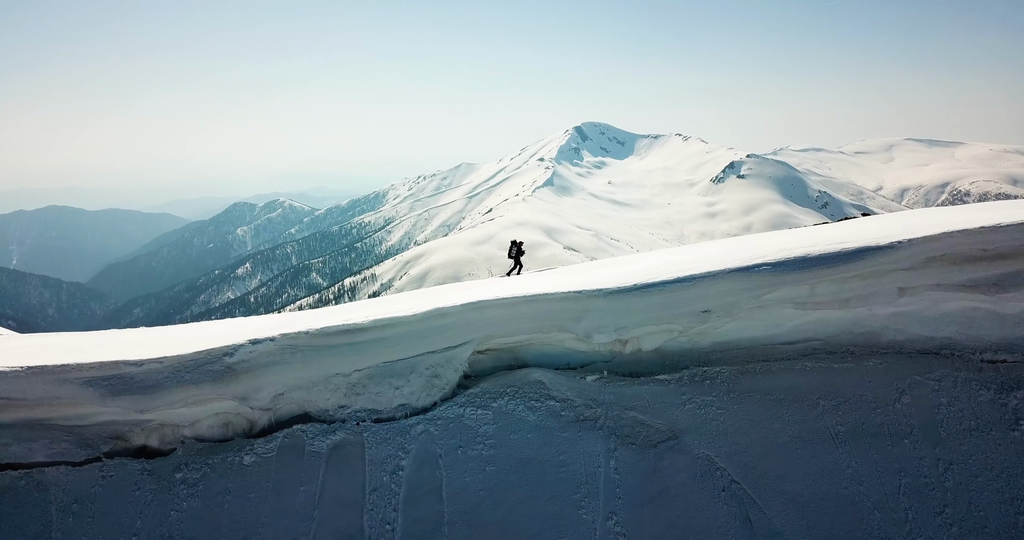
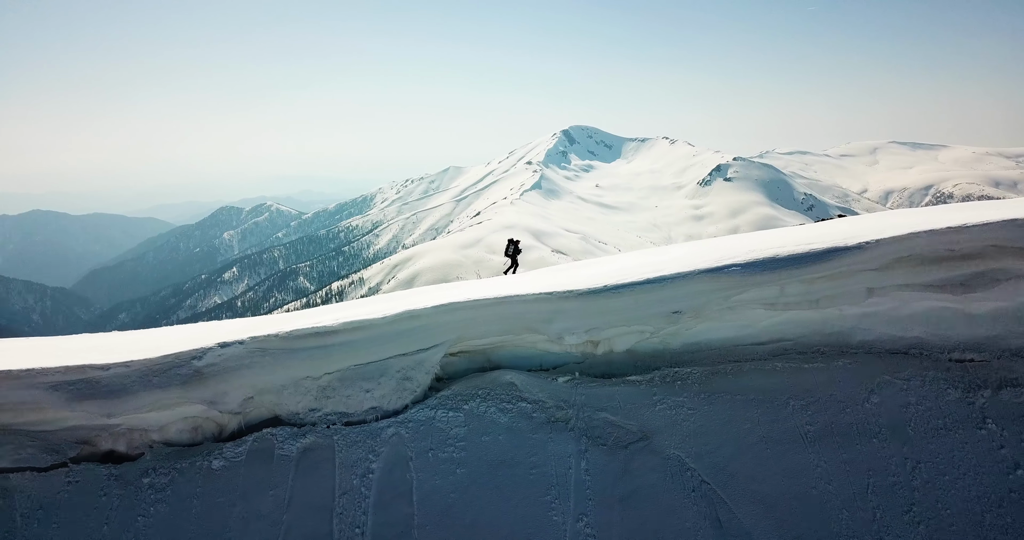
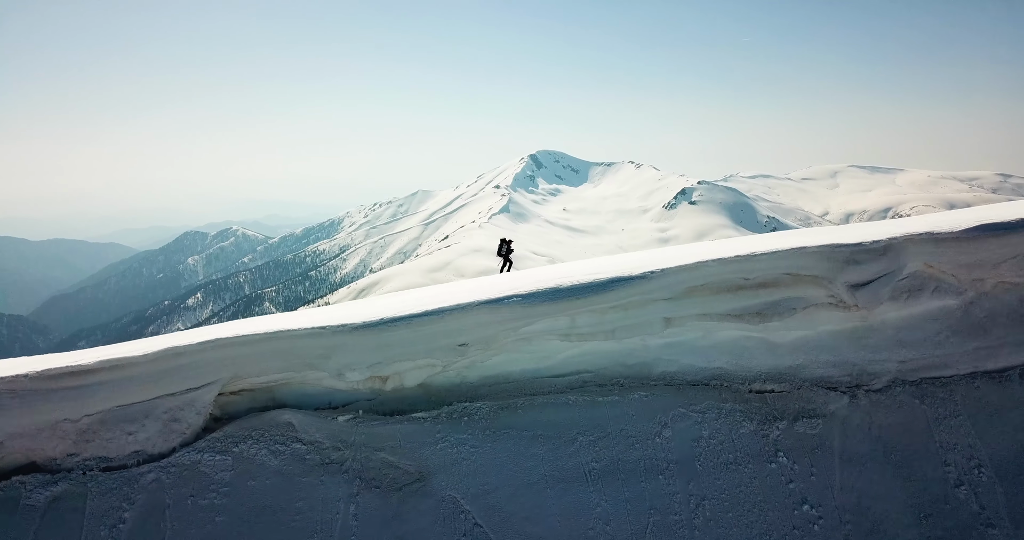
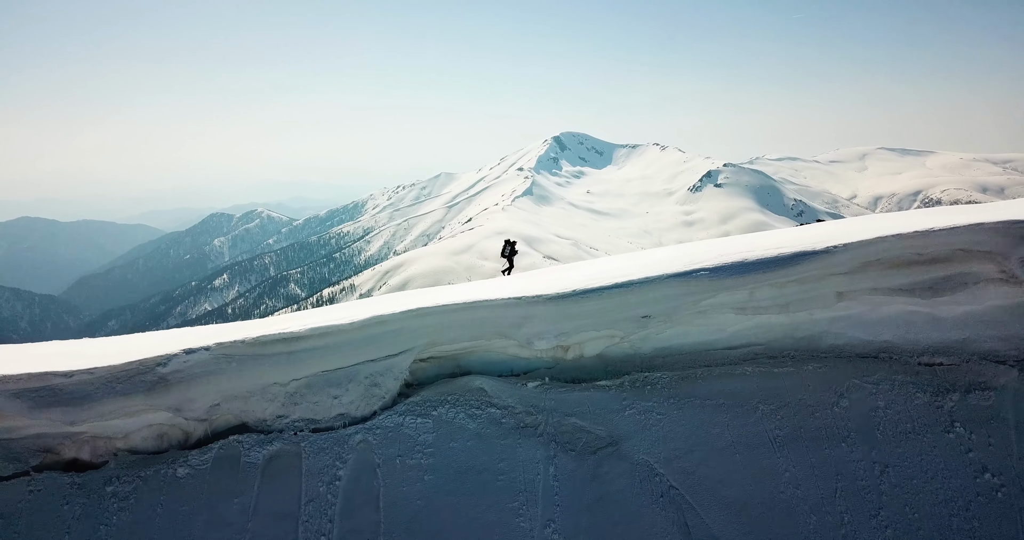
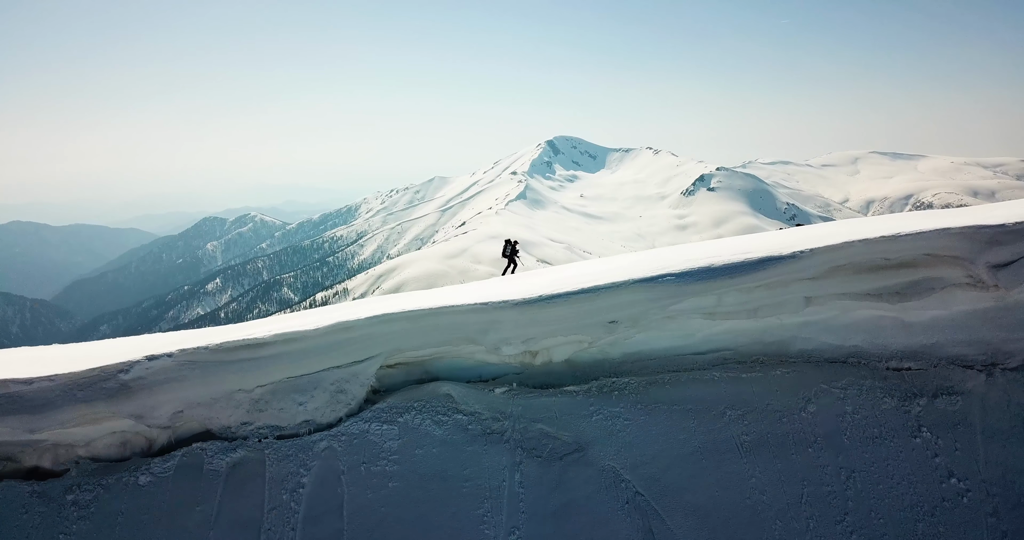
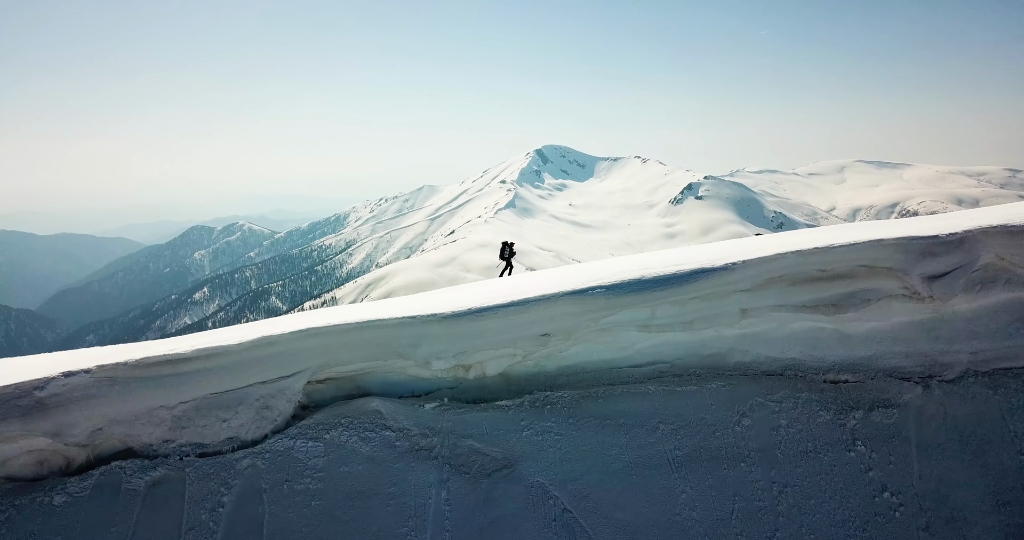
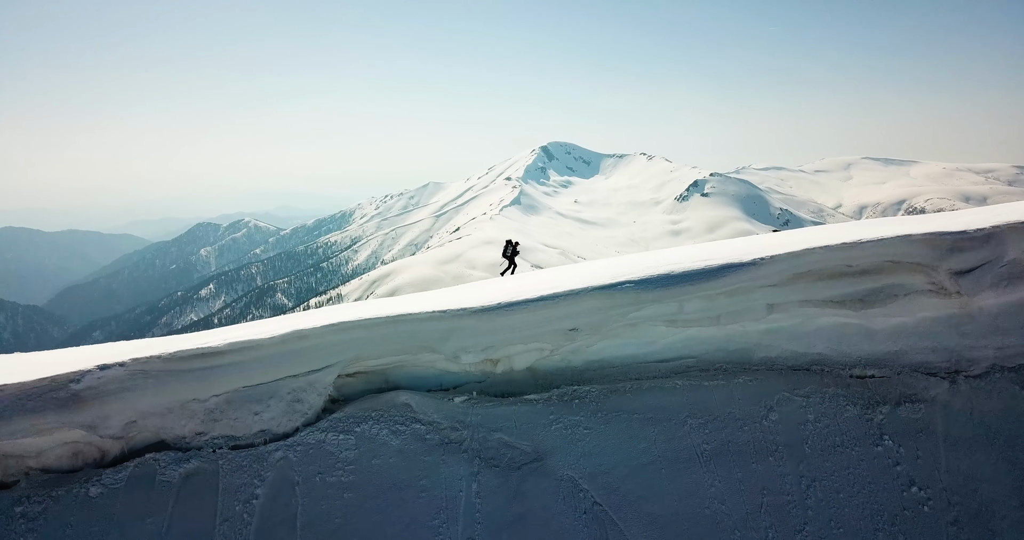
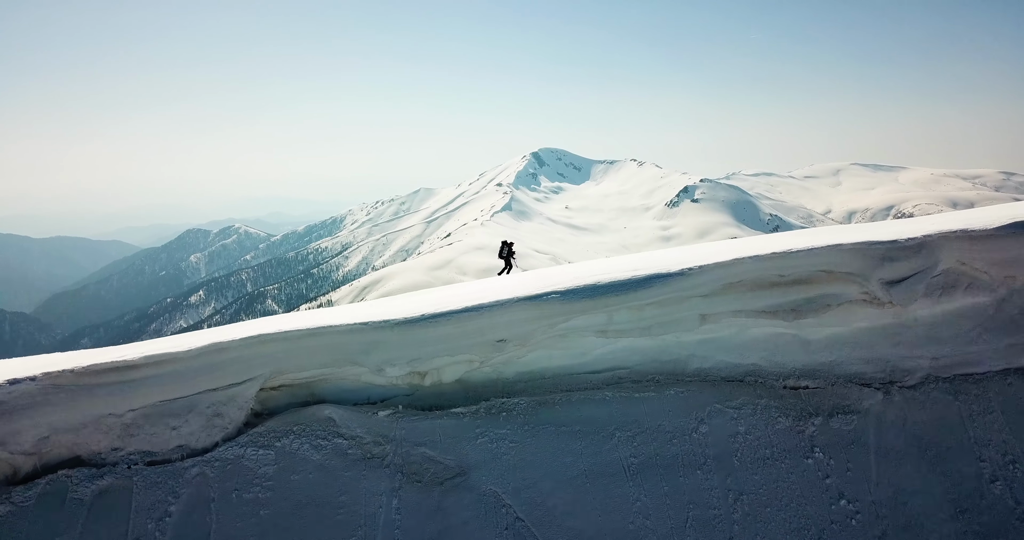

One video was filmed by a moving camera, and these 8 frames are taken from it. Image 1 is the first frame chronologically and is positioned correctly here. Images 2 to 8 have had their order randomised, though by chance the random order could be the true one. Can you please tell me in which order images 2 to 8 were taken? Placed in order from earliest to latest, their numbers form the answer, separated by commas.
2, 4, 5, 7, 6, 8, 3
